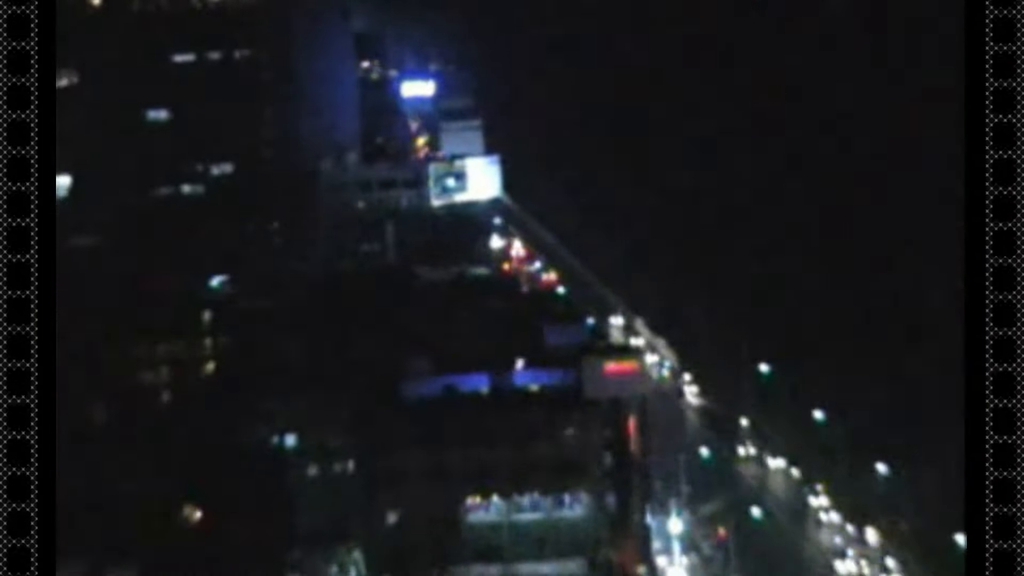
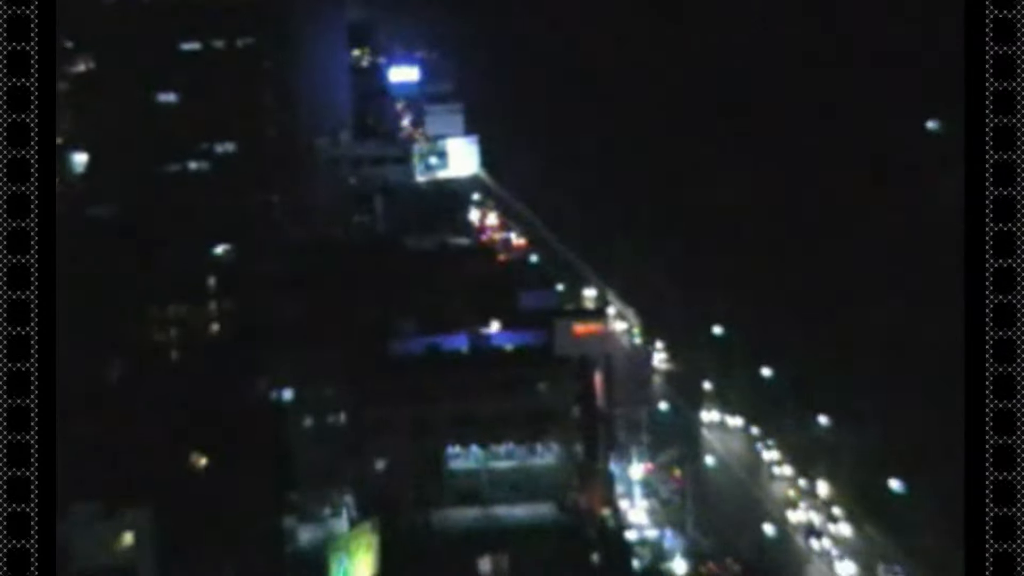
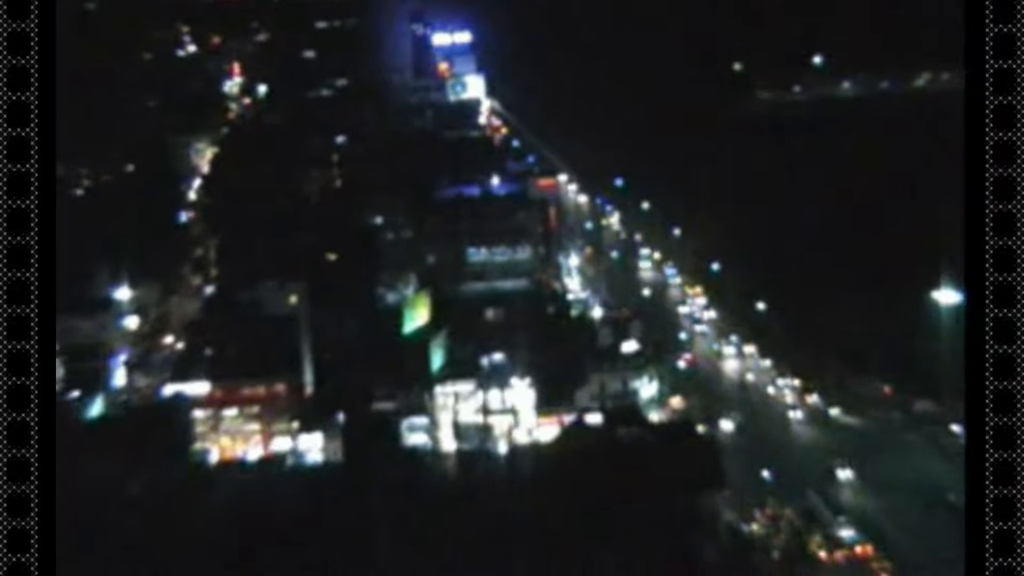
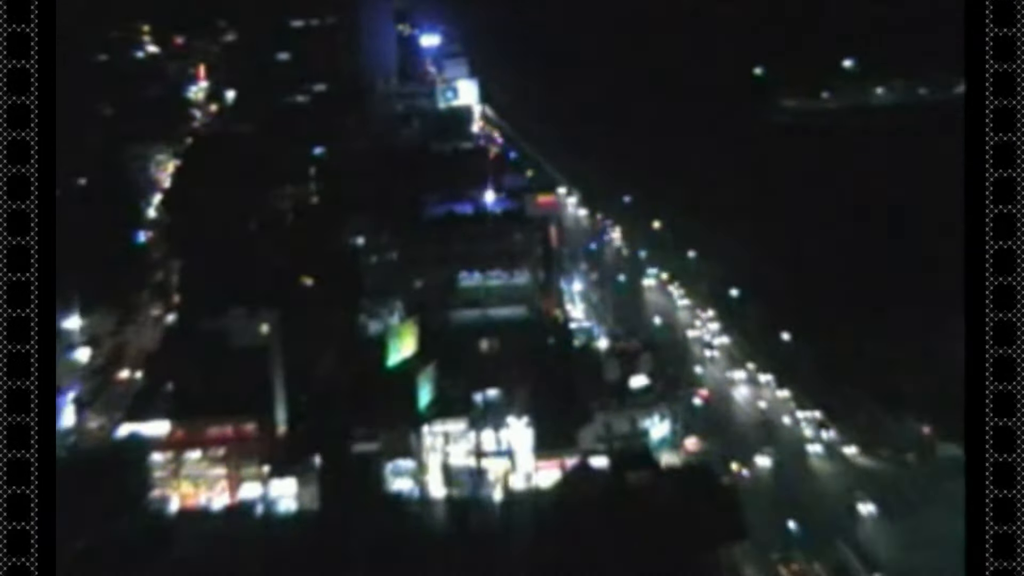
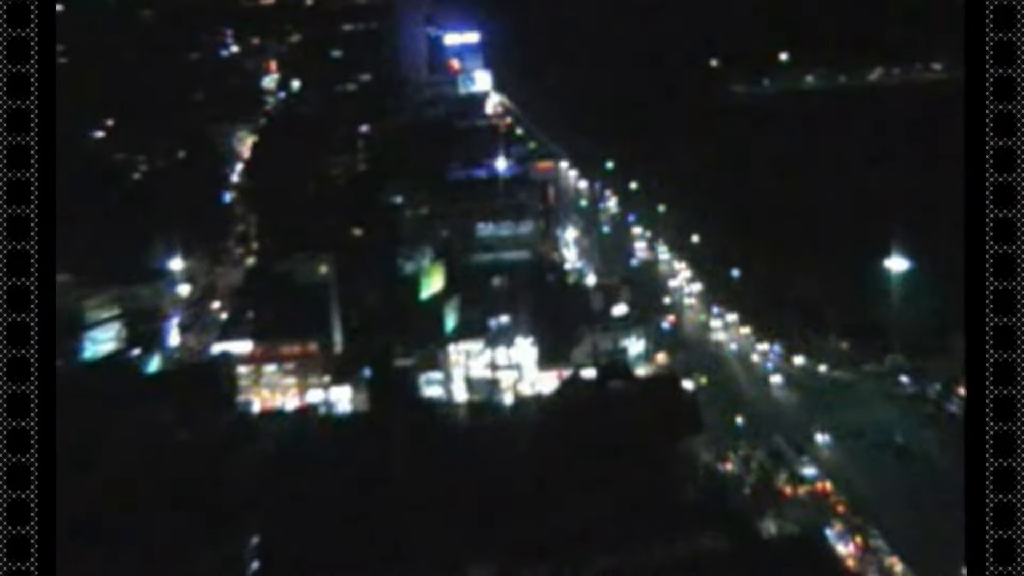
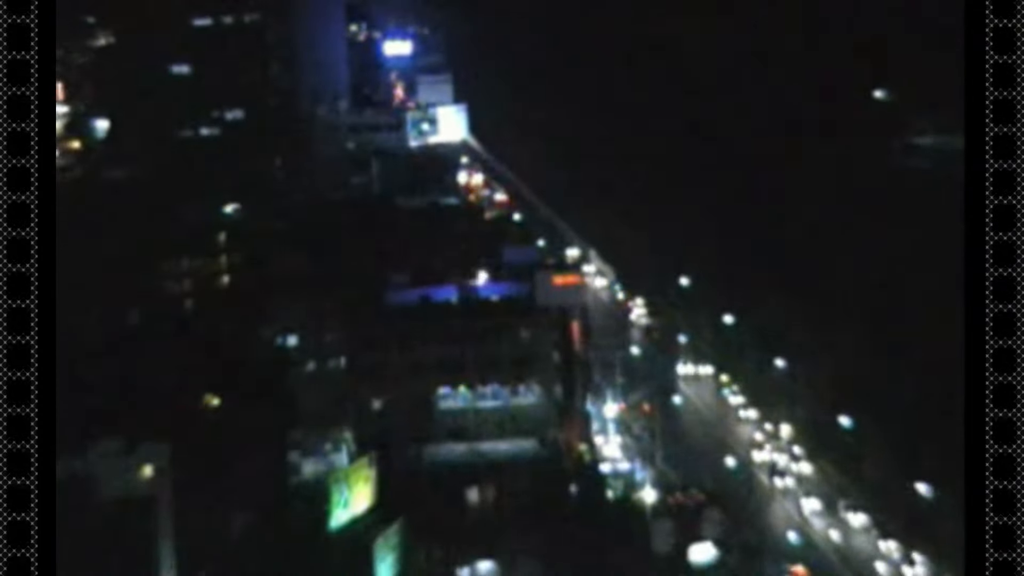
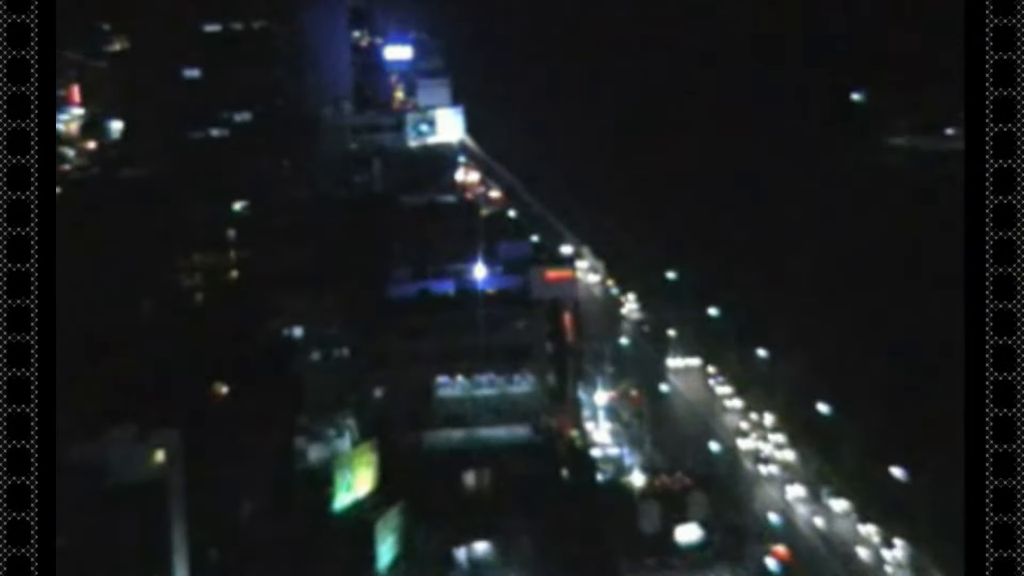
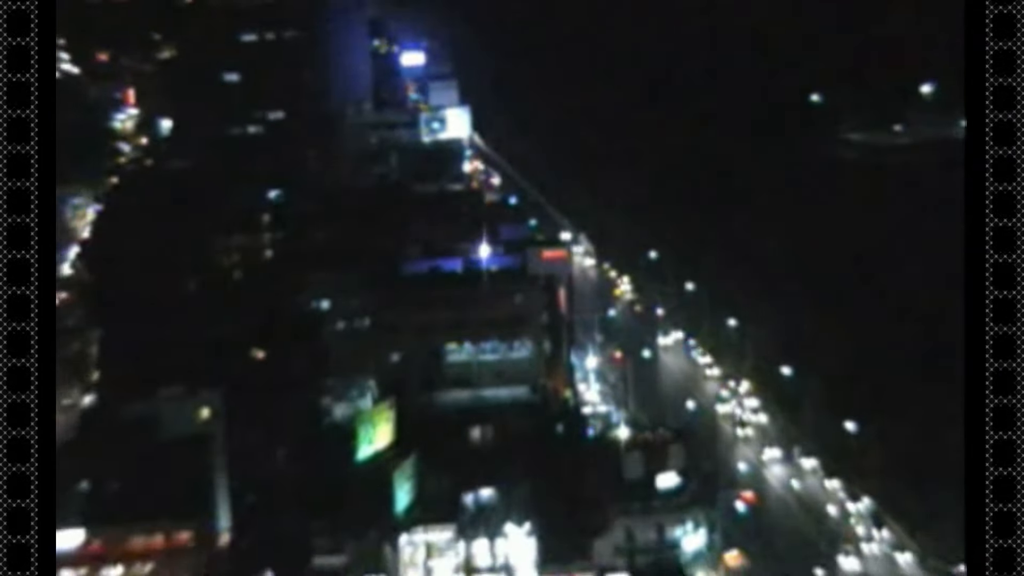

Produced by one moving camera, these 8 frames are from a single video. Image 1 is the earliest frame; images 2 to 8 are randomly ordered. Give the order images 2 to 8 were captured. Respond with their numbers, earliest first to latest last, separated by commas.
2, 6, 7, 8, 4, 3, 5
